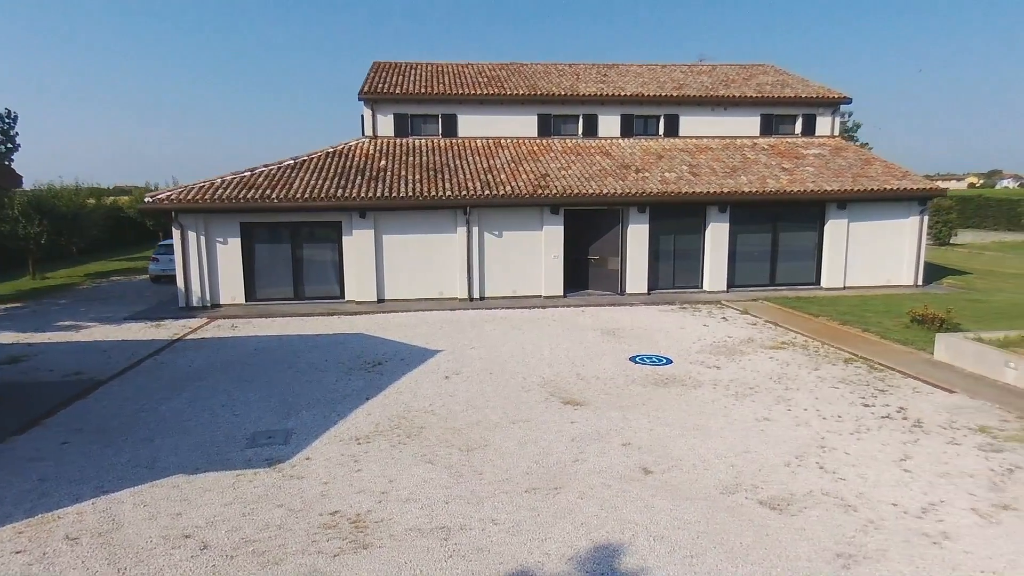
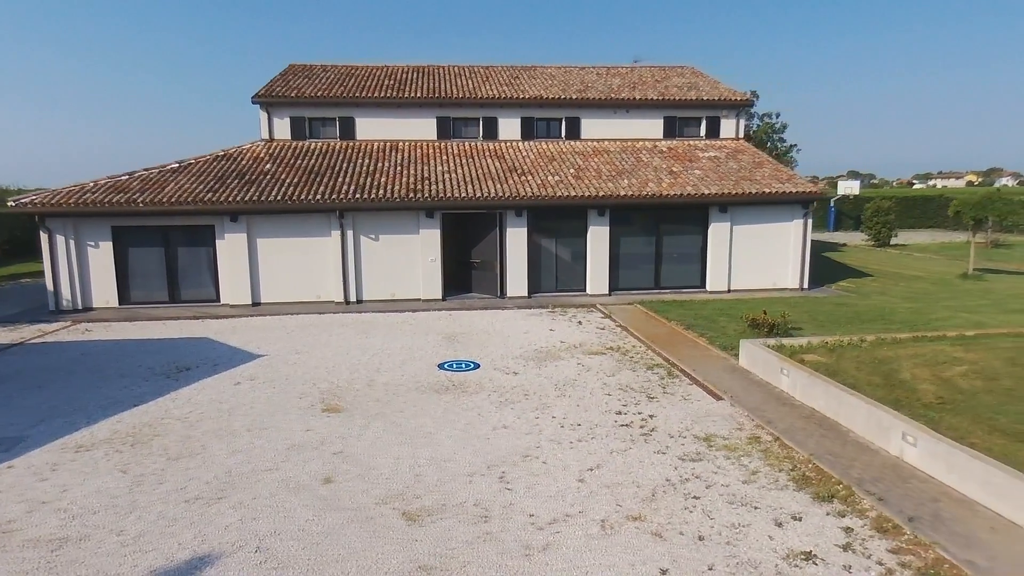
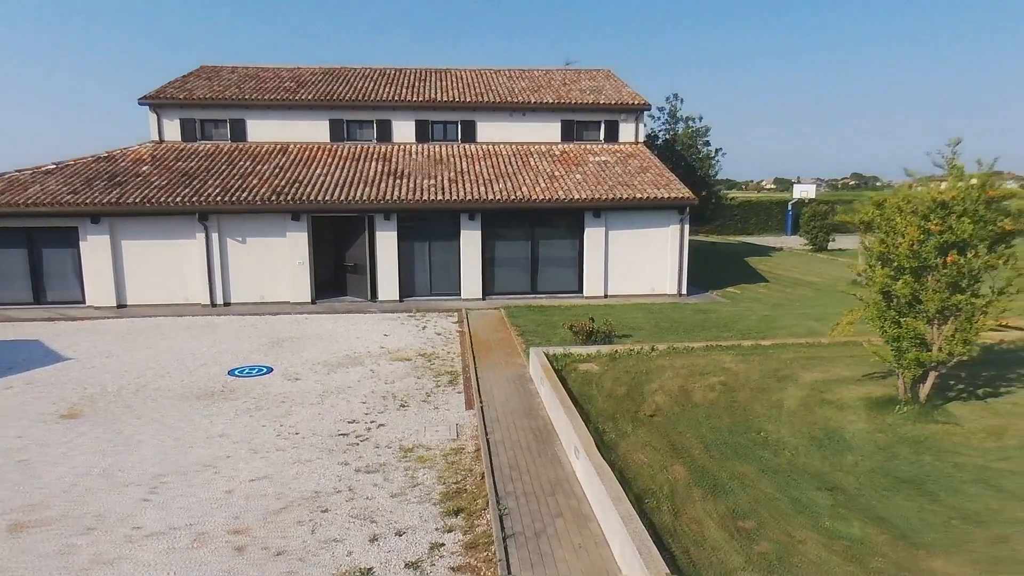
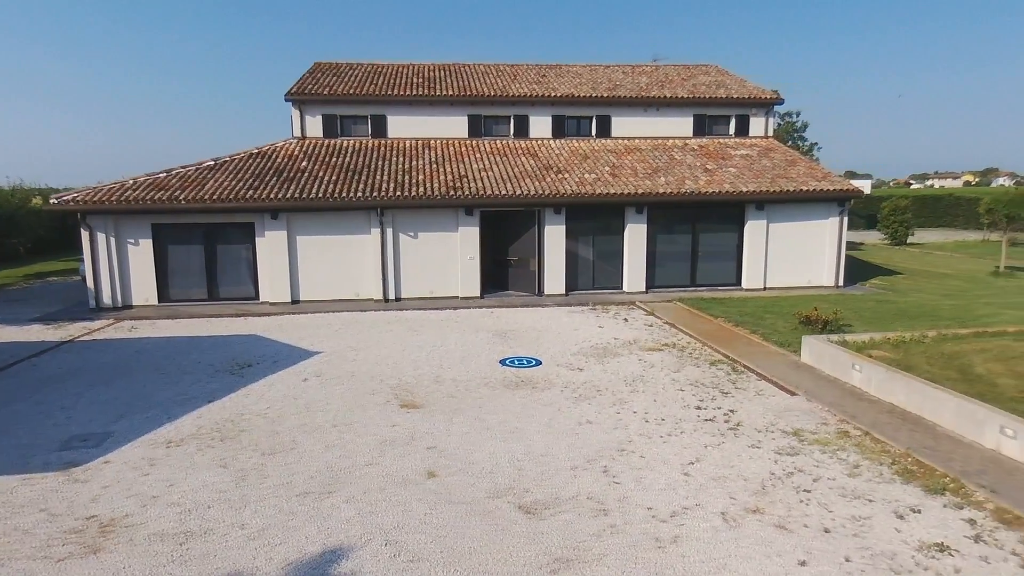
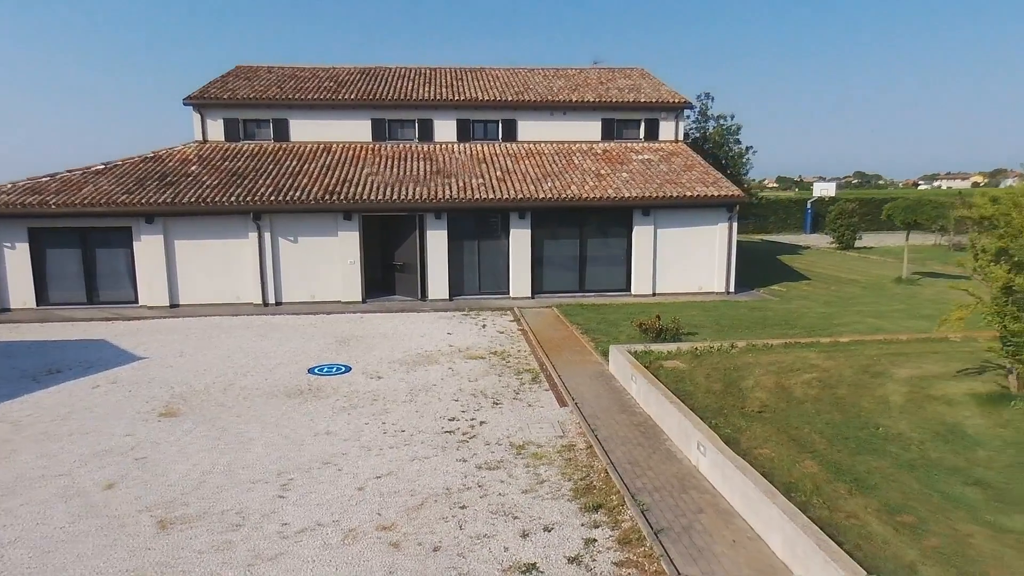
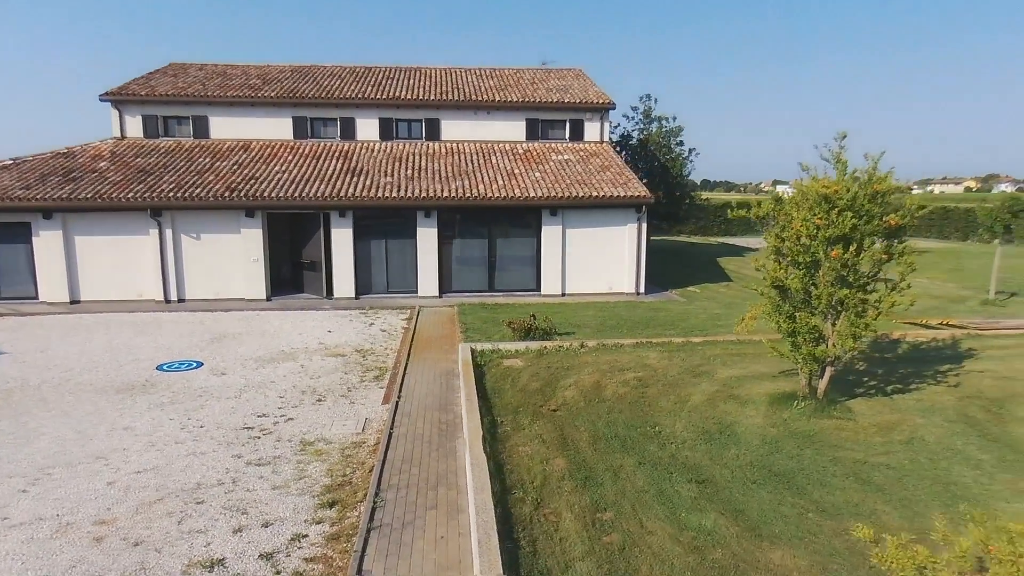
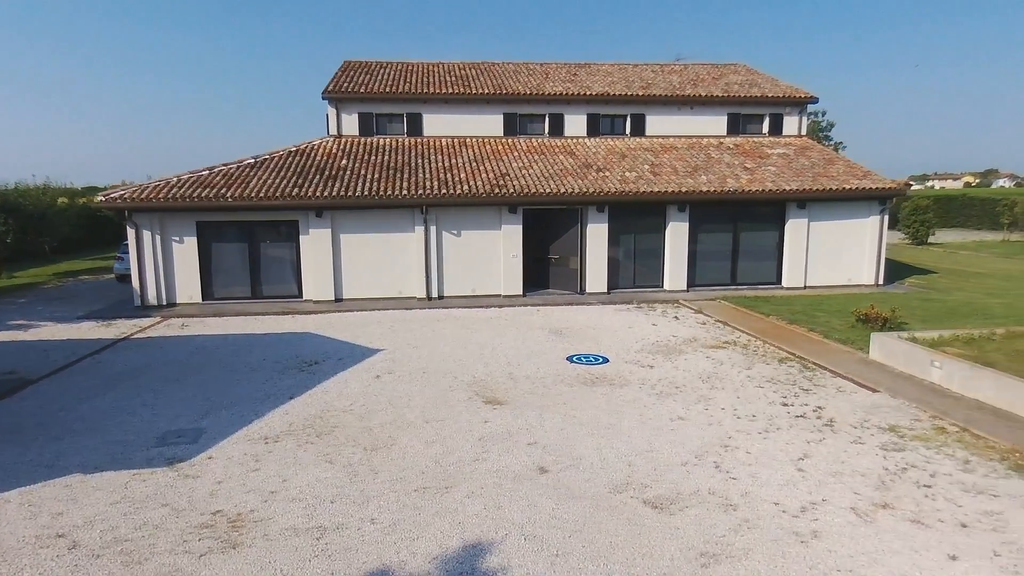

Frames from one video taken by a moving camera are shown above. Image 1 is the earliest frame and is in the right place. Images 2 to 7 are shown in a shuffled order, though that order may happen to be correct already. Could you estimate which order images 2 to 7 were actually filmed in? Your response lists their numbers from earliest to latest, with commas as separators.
7, 4, 2, 5, 3, 6
